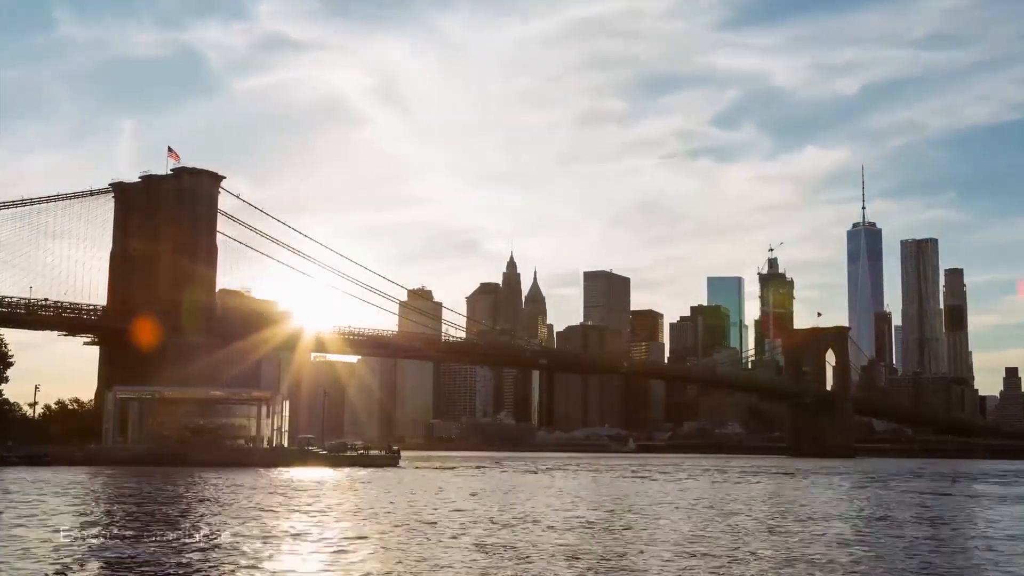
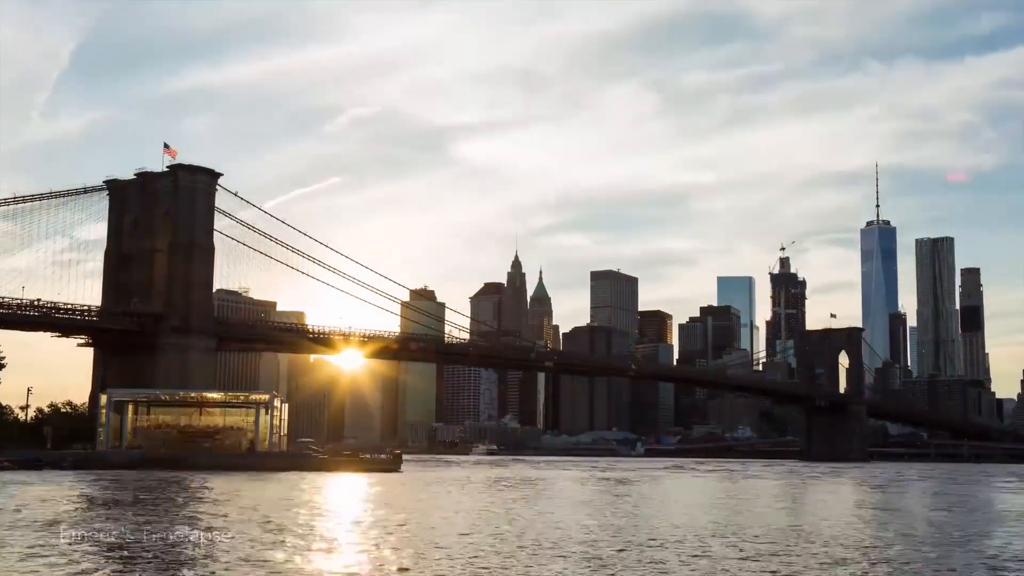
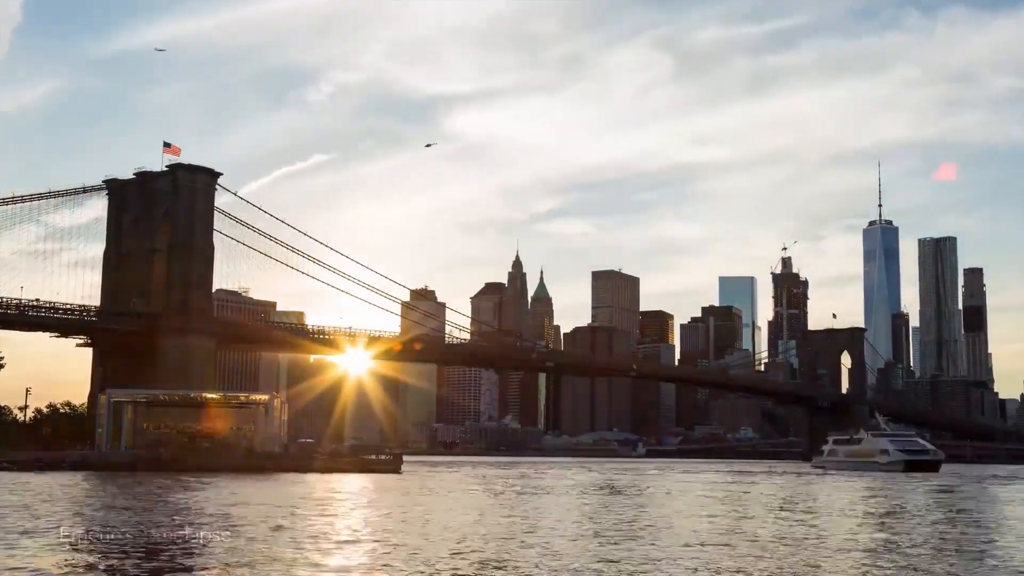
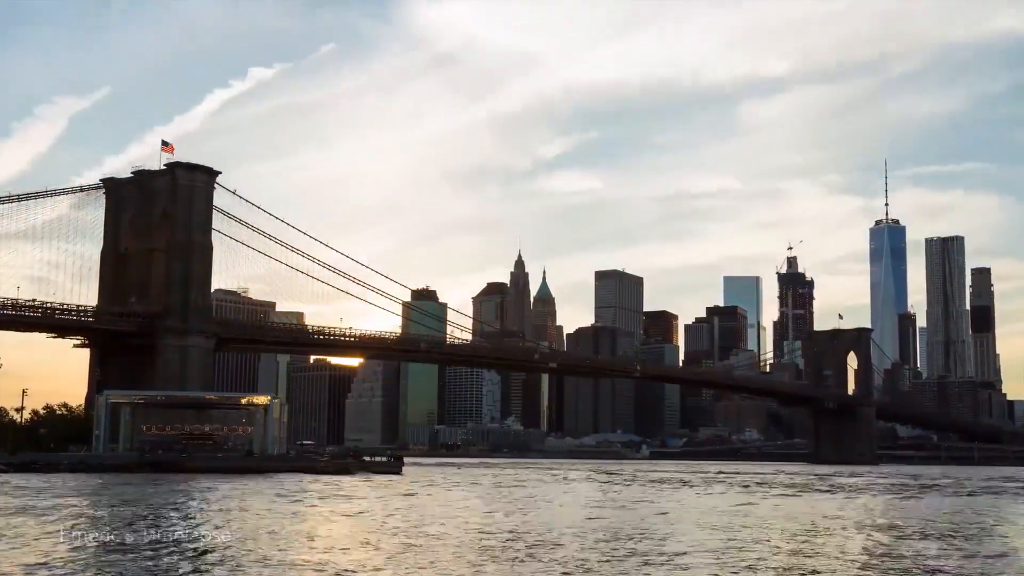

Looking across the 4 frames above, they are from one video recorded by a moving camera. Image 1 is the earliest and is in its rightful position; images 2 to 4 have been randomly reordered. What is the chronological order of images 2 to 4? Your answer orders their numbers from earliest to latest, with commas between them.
2, 3, 4
